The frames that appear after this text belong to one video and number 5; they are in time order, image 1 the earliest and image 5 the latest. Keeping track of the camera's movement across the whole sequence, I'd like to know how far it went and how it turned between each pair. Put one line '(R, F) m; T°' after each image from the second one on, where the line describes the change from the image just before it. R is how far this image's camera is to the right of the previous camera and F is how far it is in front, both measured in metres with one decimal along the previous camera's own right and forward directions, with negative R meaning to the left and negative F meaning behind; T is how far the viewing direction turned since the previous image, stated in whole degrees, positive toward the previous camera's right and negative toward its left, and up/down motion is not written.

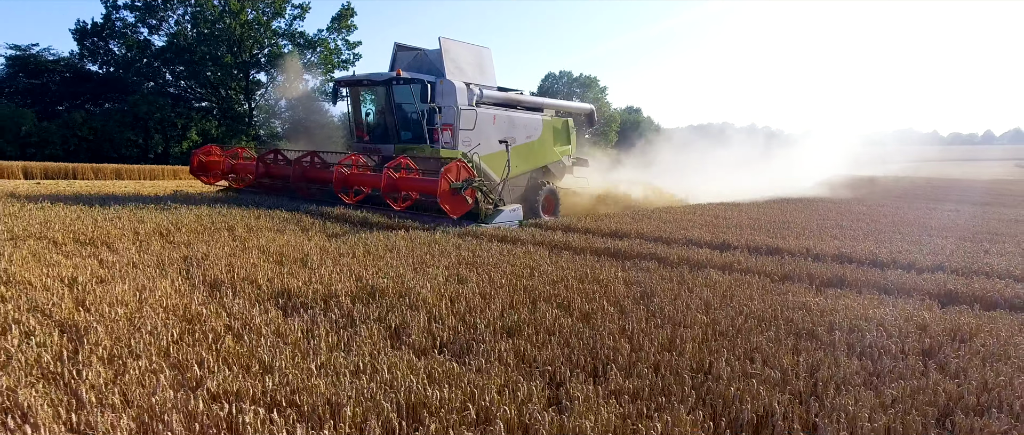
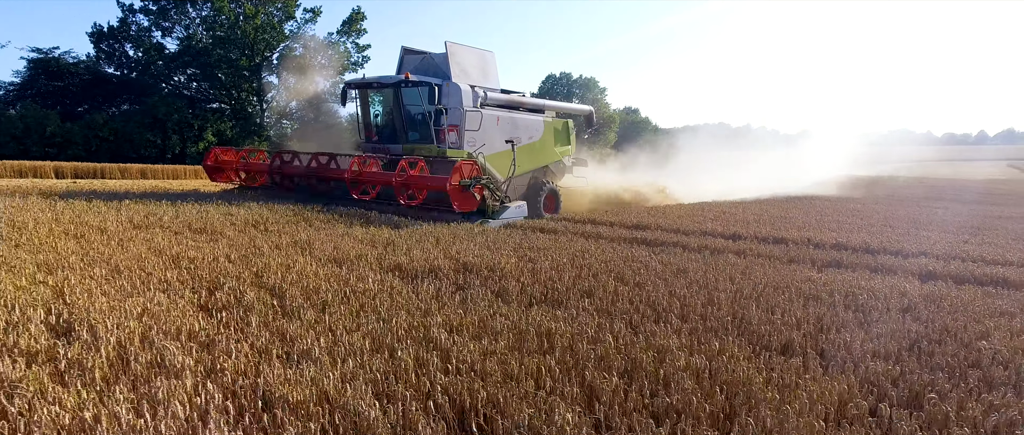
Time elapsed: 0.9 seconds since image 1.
(-0.5, -0.9) m; 0°
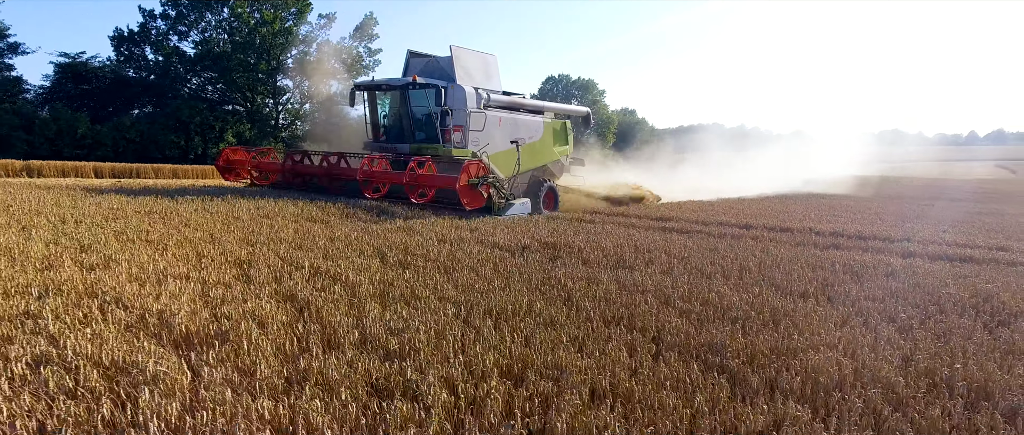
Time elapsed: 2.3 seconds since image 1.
(-0.8, -1.3) m; +1°
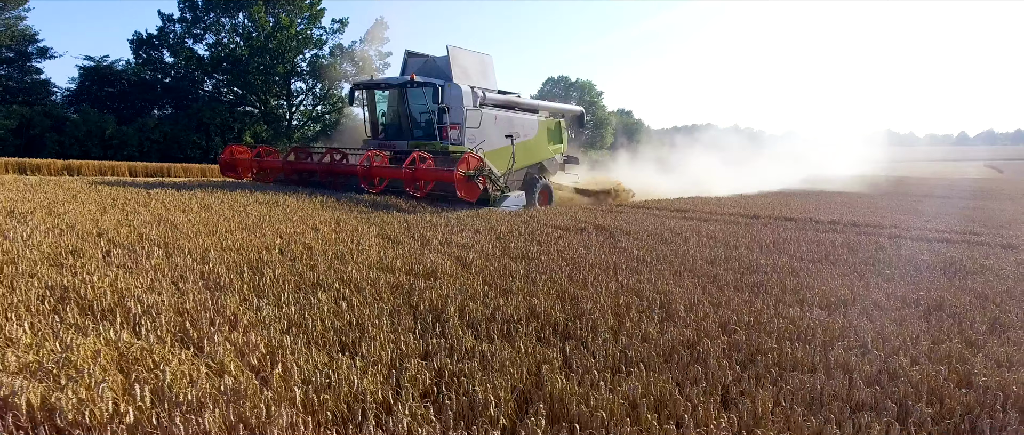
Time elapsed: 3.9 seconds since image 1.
(-0.8, -1.3) m; +1°
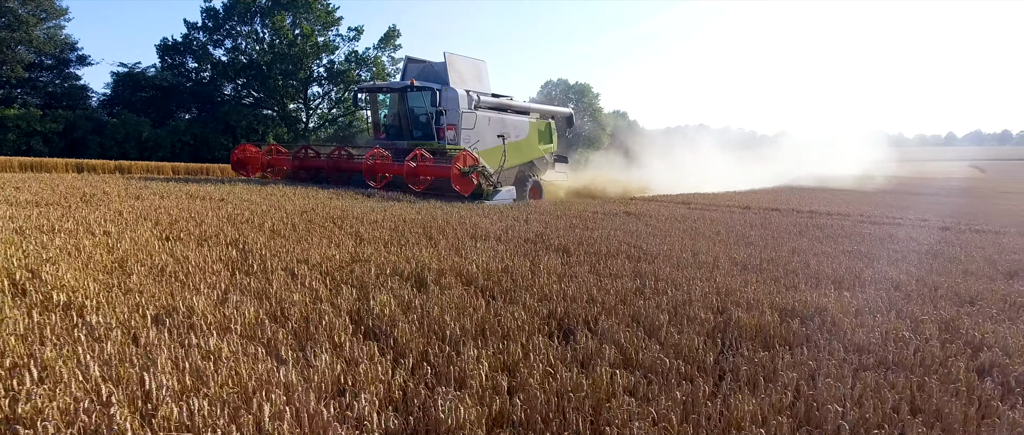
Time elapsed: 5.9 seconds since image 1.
(-0.9, -2.1) m; +1°
